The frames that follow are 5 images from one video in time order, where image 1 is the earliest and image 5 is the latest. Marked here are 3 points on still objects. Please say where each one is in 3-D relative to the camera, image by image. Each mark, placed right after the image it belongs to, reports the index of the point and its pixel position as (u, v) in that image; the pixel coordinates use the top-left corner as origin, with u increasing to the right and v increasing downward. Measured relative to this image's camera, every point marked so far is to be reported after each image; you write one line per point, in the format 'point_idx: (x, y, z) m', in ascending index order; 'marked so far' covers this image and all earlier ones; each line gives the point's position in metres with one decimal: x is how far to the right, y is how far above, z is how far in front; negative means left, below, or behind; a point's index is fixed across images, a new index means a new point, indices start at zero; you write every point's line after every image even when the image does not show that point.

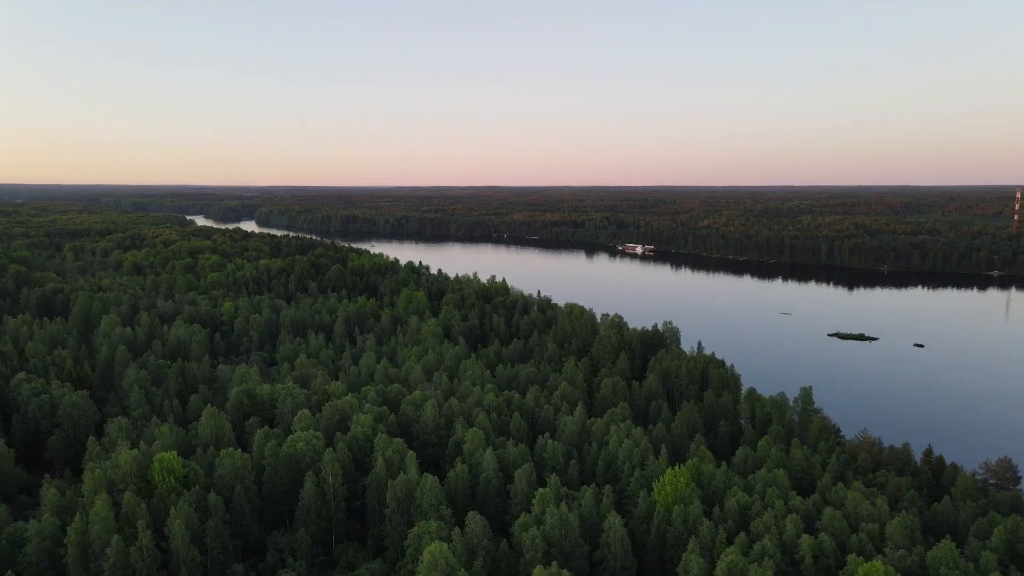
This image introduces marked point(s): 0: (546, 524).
0: (+0.8, -5.6, +16.6) m
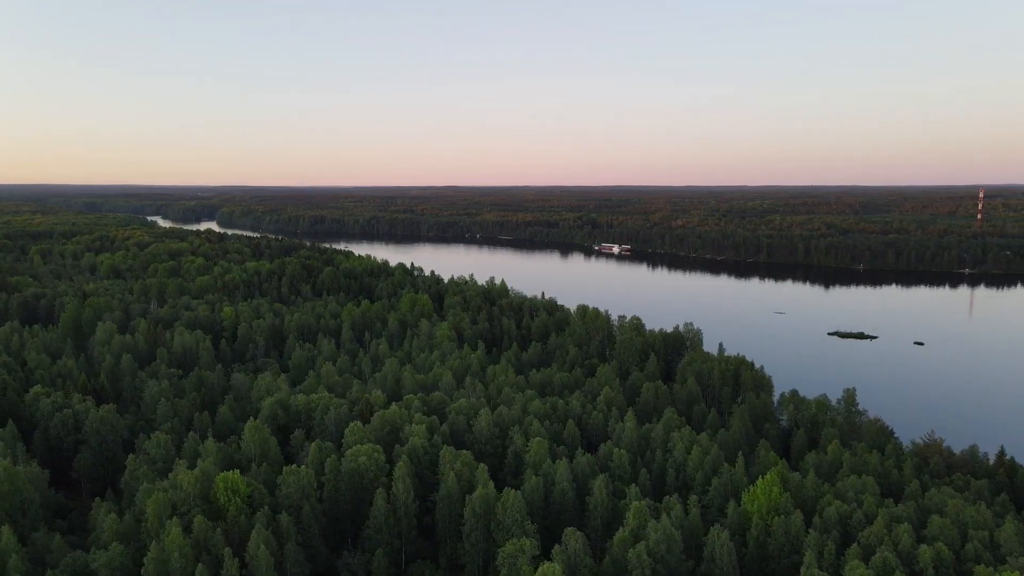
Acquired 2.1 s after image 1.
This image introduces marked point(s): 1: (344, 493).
0: (+3.1, -5.7, +15.9) m
1: (-4.7, -5.7, +19.5) m
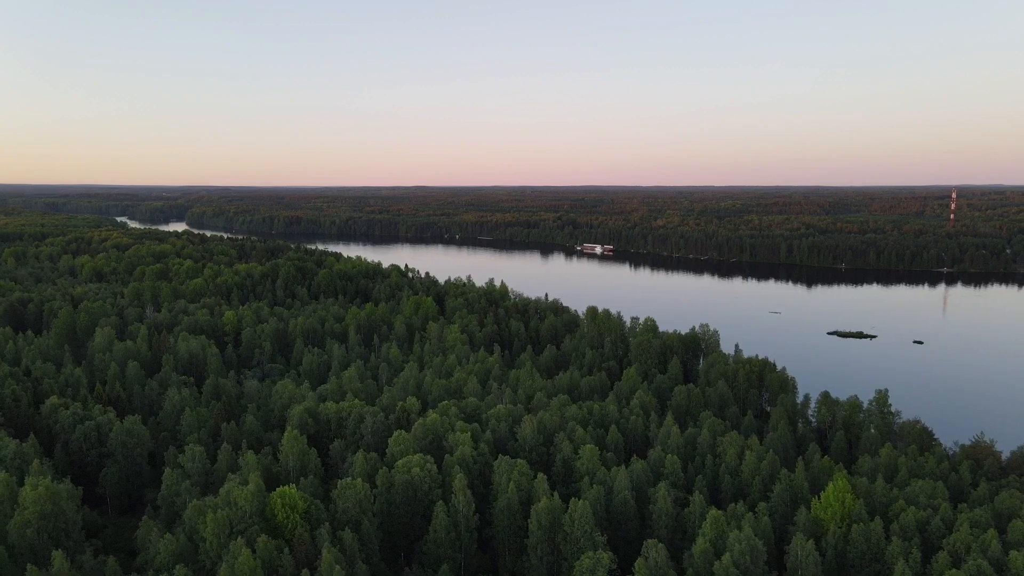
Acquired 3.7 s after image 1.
0: (+4.9, -5.8, +15.5) m
1: (-3.0, -5.9, +18.8) m
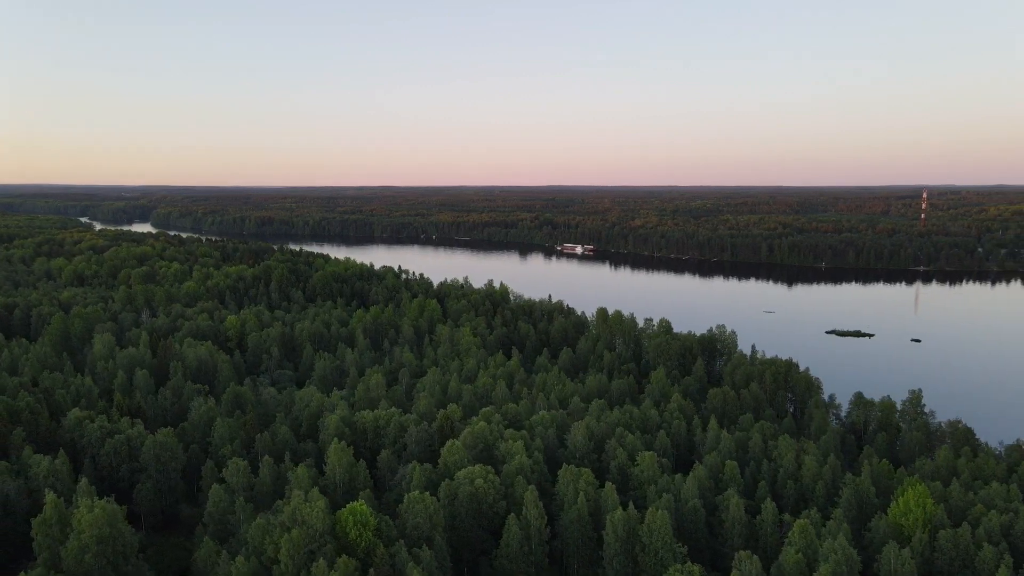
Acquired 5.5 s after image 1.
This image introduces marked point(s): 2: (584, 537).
0: (+6.9, -5.9, +15.2) m
1: (-1.2, -6.0, +18.1) m
2: (+1.8, -6.4, +17.8) m
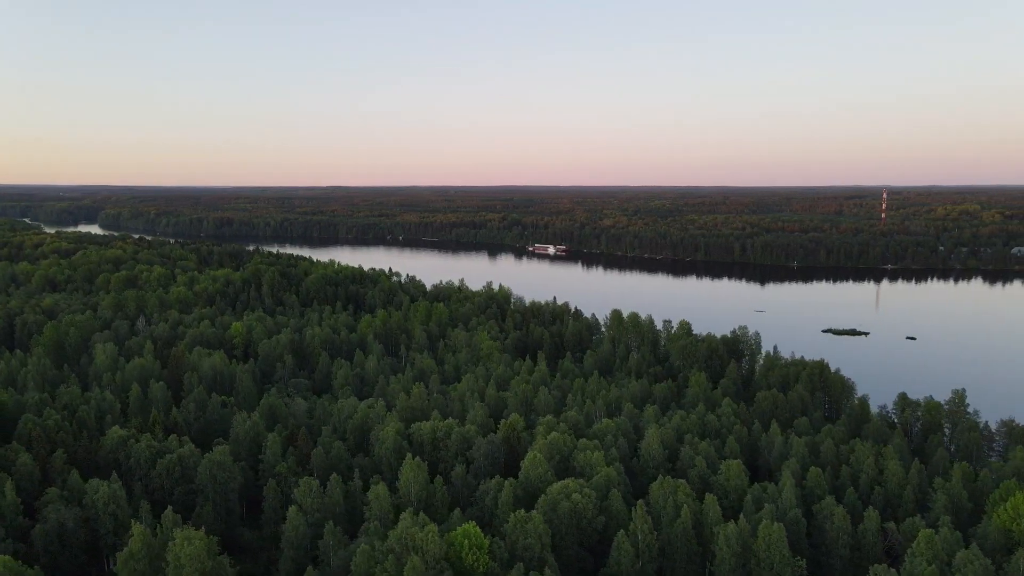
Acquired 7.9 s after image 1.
0: (+9.6, -6.0, +14.9) m
1: (+1.3, -6.2, +17.3) m
2: (+4.4, -6.5, +17.2) m
